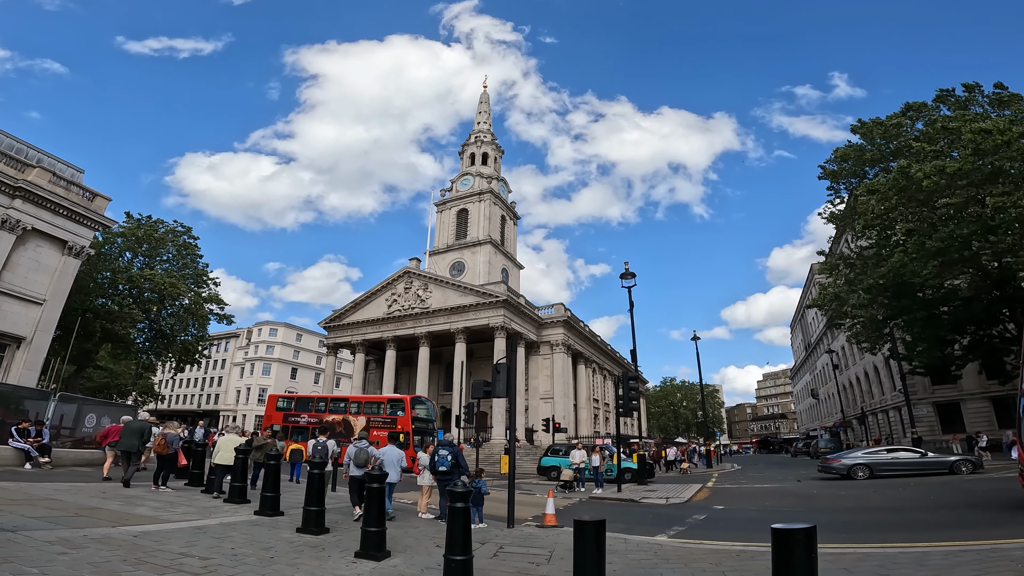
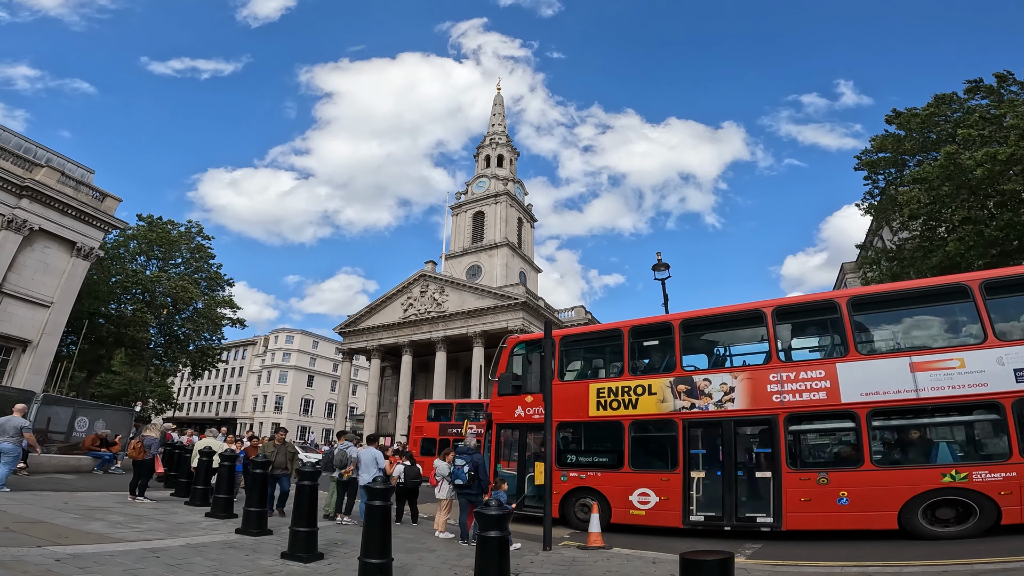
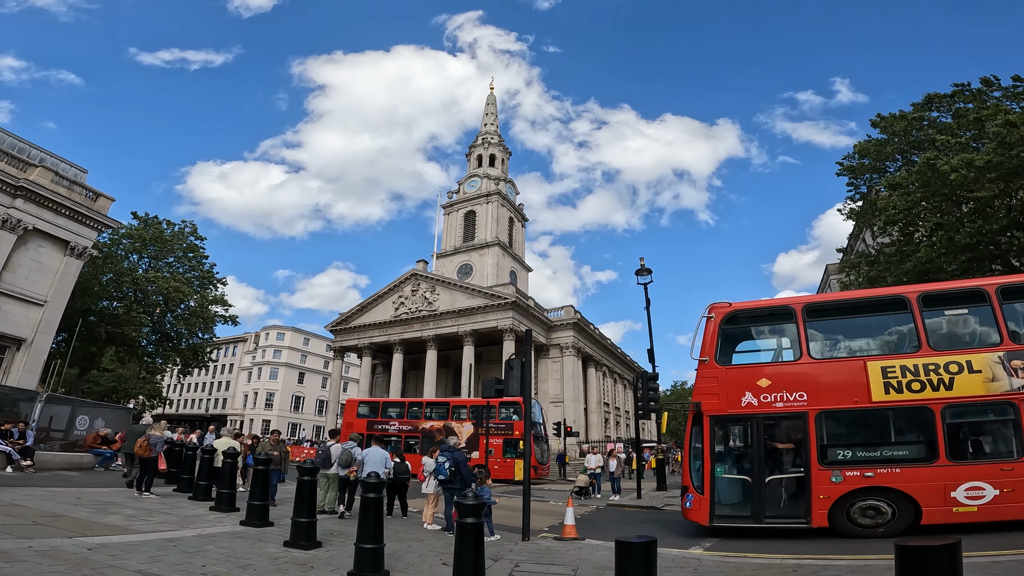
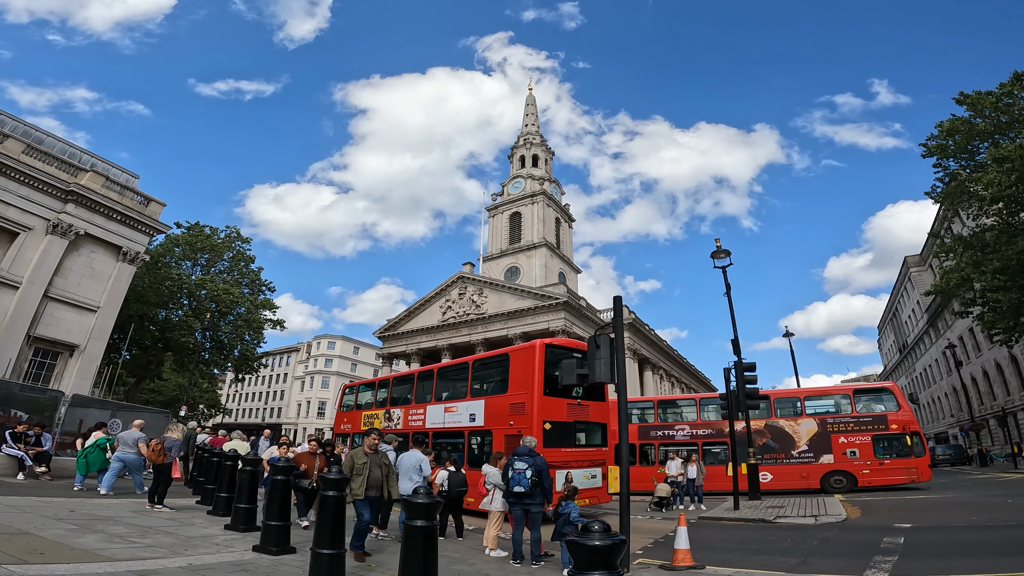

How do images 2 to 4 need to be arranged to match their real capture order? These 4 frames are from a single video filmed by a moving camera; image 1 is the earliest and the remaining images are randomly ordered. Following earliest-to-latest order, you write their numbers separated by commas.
3, 2, 4
